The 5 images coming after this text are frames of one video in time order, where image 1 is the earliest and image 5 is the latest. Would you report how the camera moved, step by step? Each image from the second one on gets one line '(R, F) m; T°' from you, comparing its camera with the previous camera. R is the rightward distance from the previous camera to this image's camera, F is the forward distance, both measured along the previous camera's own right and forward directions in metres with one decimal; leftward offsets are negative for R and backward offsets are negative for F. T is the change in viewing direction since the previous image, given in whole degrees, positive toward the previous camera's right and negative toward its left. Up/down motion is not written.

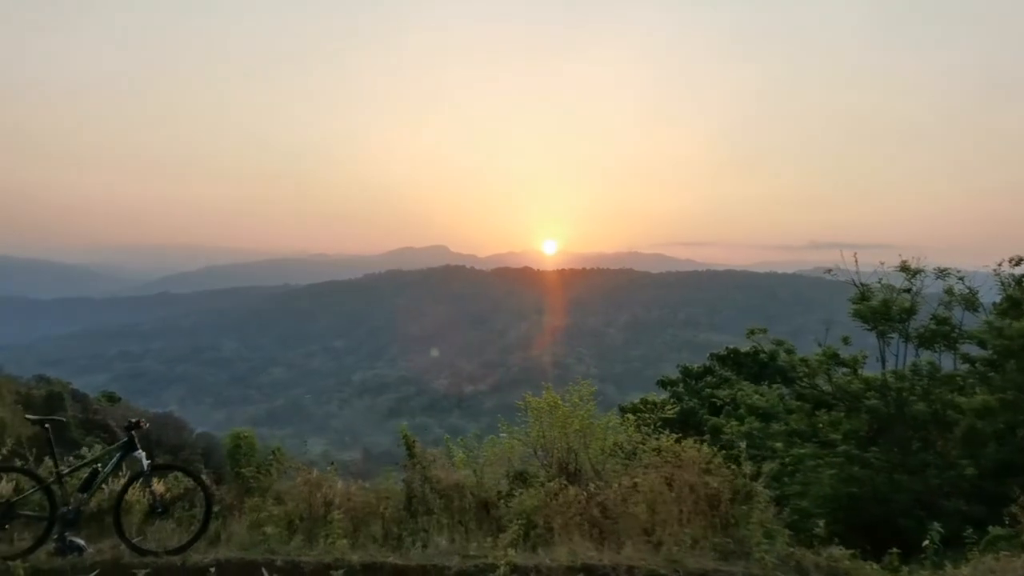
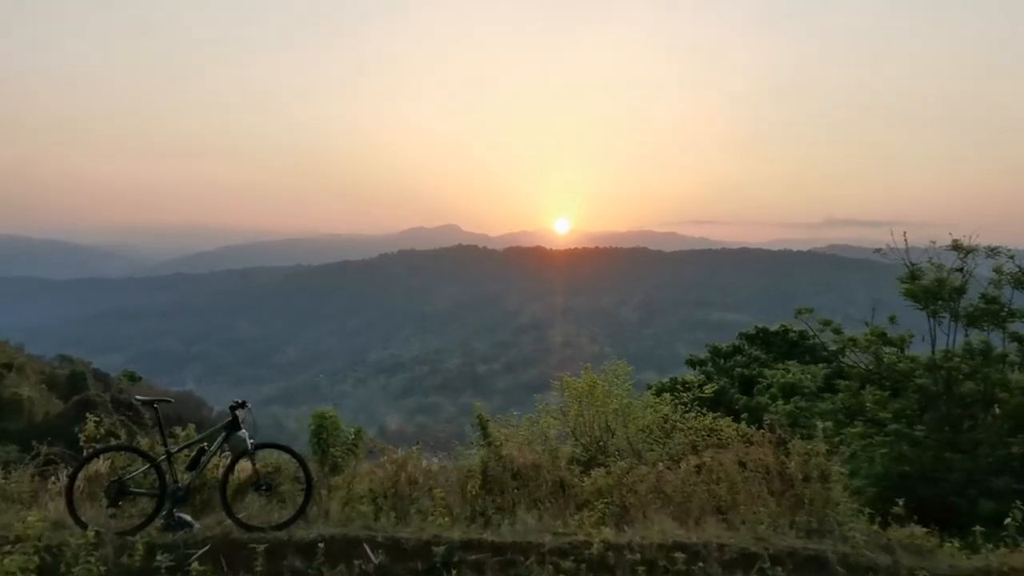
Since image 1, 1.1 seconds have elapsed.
(-0.4, -0.1) m; -1°
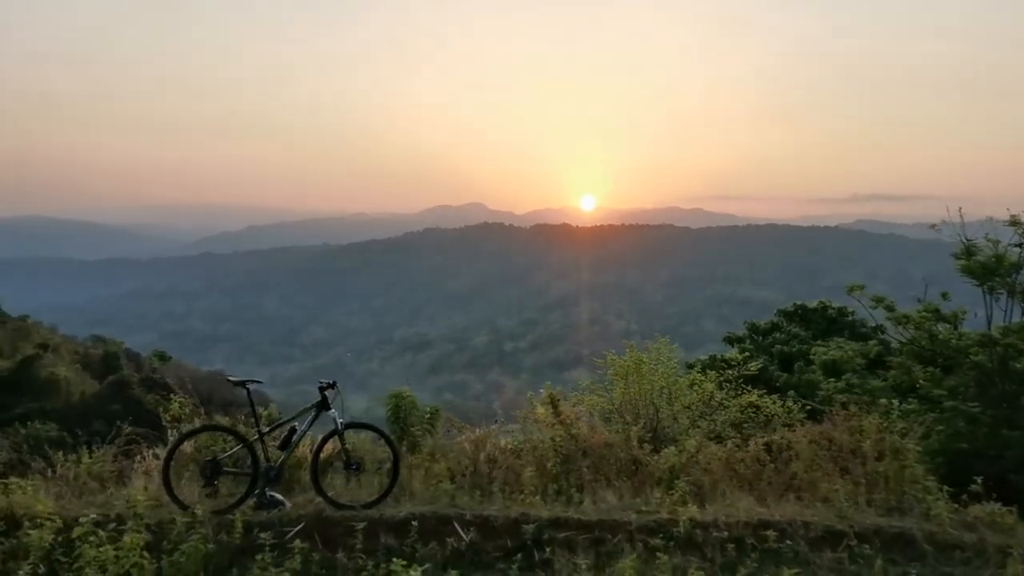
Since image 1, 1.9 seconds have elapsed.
(-0.3, 0.0) m; -2°
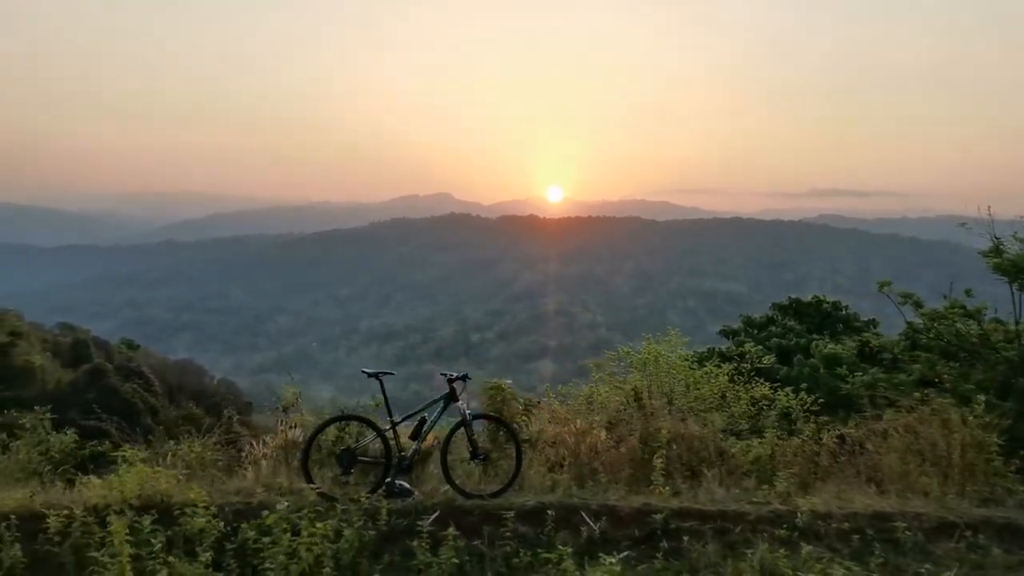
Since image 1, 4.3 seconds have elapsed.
(-0.8, -0.1) m; +2°
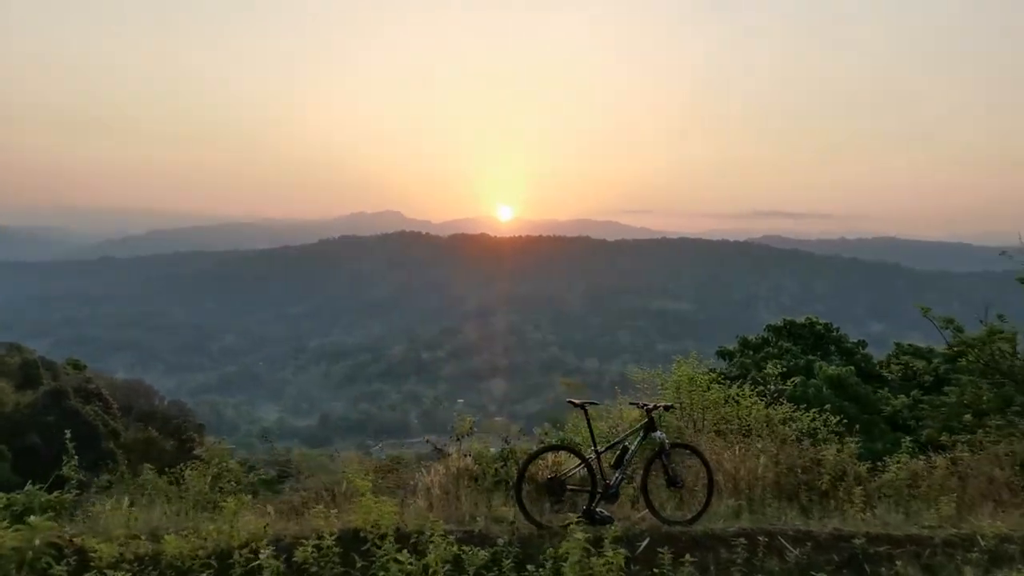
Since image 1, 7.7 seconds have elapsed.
(-1.2, -0.1) m; +3°
